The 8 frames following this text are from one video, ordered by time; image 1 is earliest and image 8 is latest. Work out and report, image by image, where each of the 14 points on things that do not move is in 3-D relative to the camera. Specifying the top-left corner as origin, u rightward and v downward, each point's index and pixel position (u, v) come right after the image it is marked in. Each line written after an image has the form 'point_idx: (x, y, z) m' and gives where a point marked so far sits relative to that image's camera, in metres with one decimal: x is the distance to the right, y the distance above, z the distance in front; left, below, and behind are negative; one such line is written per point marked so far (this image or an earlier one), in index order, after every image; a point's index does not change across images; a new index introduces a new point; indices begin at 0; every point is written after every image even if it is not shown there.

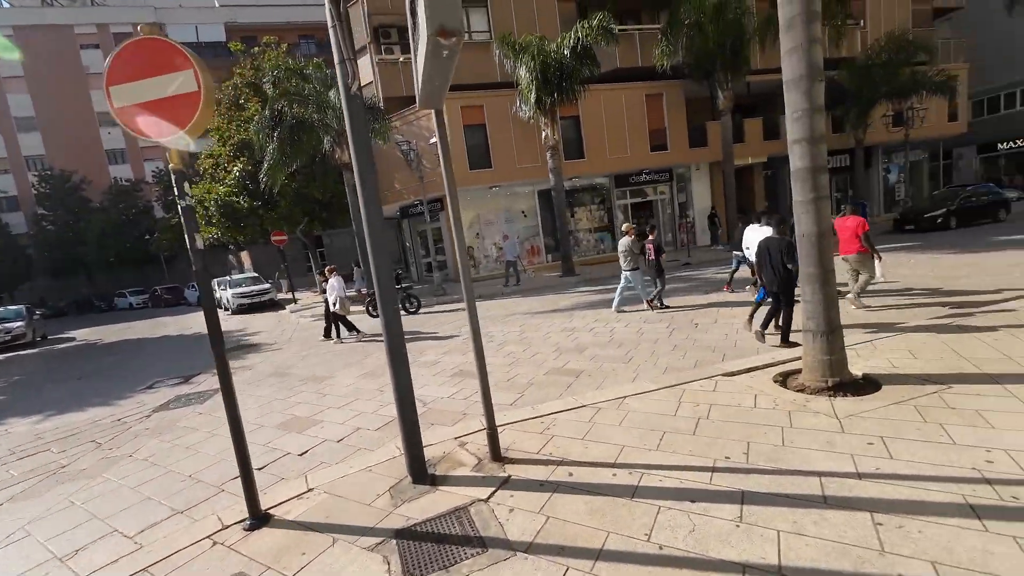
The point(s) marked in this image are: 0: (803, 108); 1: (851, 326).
0: (+2.7, +1.7, +4.0) m
1: (+5.3, -0.6, +6.6) m
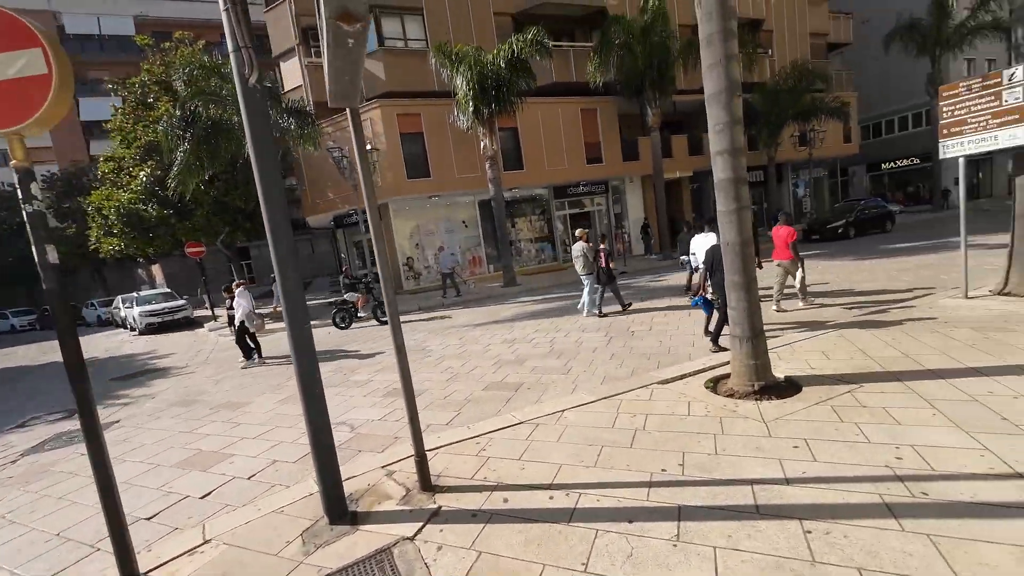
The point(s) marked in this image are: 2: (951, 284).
0: (+2.0, +1.6, +4.1) m
1: (+4.3, -0.7, +7.0) m
2: (+9.3, +0.1, +9.1) m
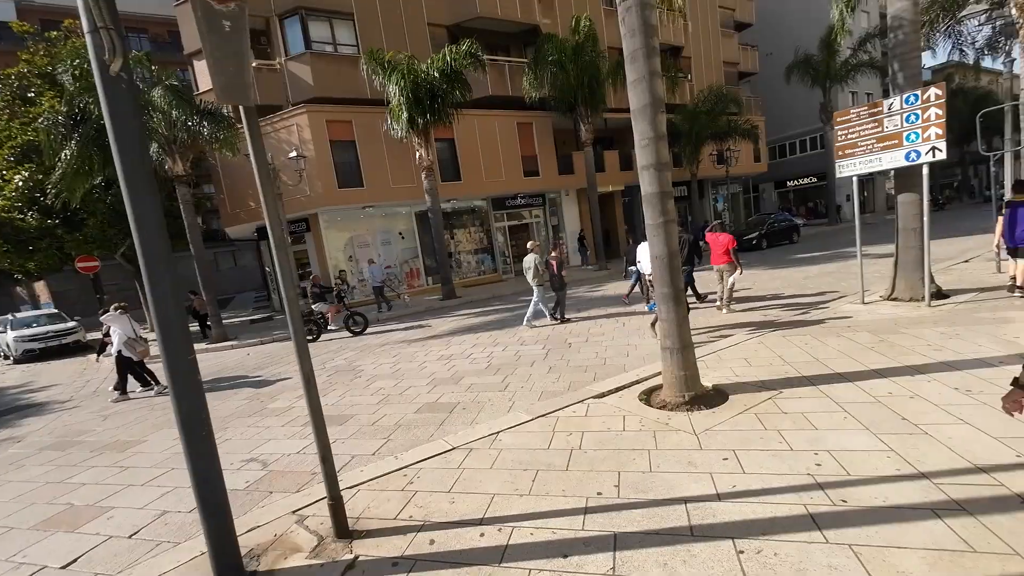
0: (+1.3, +1.5, +4.2) m
1: (+3.2, -0.8, +7.3) m
2: (+7.9, 0.0, +10.1) m
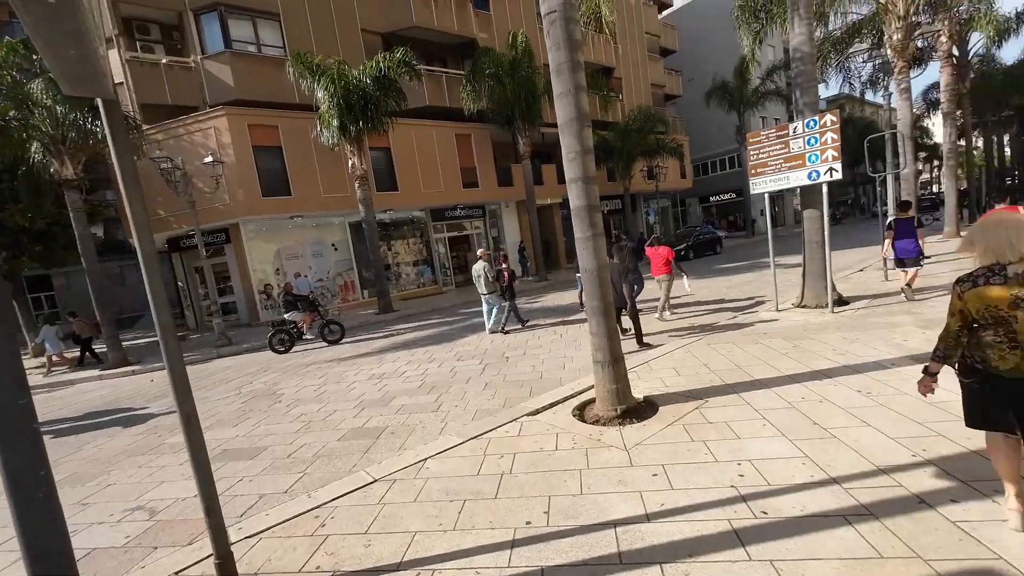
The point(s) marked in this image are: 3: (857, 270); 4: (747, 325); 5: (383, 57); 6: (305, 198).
0: (+0.6, +1.3, +4.2) m
1: (+2.1, -1.0, +7.5) m
2: (+6.4, -0.2, +10.8) m
3: (+10.0, +0.5, +12.4) m
4: (+4.2, -0.7, +7.6) m
5: (-4.5, +8.1, +15.0) m
6: (-8.5, +3.7, +17.5) m
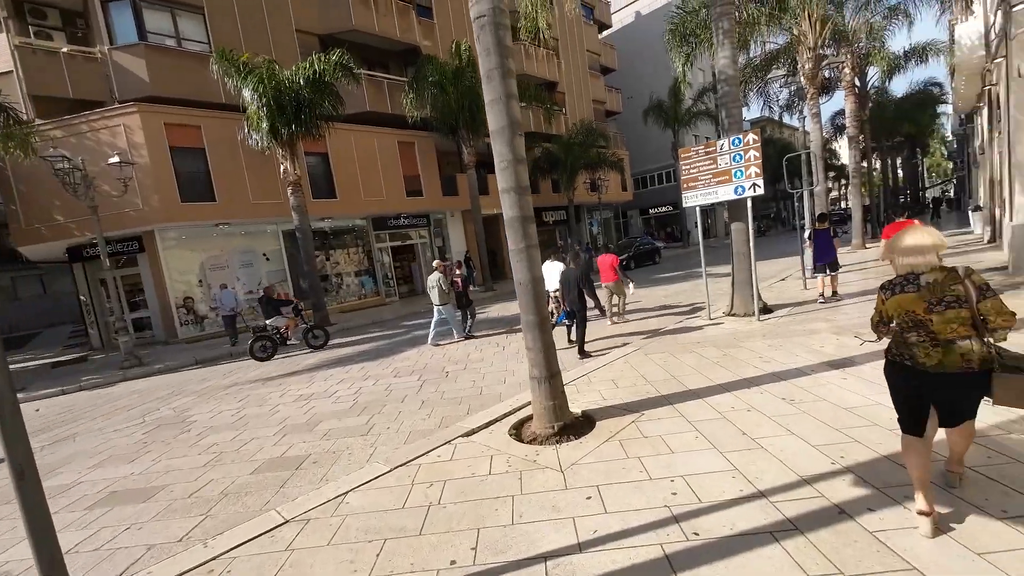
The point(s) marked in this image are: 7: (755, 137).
0: (0.0, +1.2, +4.0) m
1: (+1.1, -1.2, +7.4) m
2: (+4.9, -0.5, +11.3) m
3: (+8.3, +0.3, +13.3) m
4: (+3.1, -0.8, +7.8) m
5: (-6.5, +7.7, +14.3) m
6: (-10.6, +3.2, +16.3) m
7: (+4.3, +2.7, +7.5) m
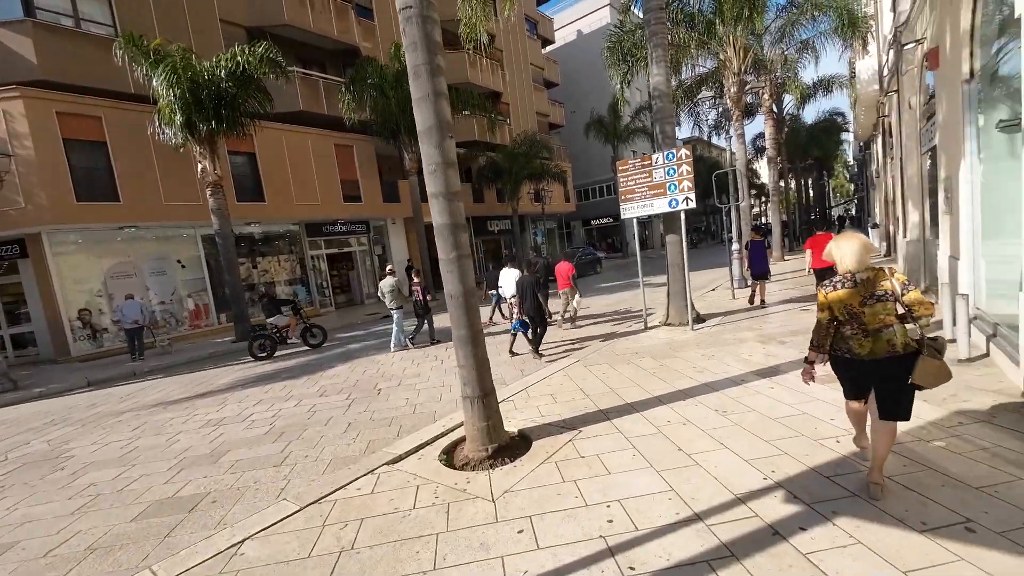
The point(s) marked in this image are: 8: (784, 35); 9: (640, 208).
0: (-0.6, +1.1, +3.7) m
1: (0.0, -1.4, +7.2) m
2: (+3.4, -0.7, +11.5) m
3: (+6.5, -0.1, +13.9) m
4: (+2.0, -1.0, +7.9) m
5: (-8.4, +7.4, +13.3) m
6: (-12.7, +2.8, +14.6) m
7: (+3.2, +2.5, +7.8) m
8: (+10.3, +9.5, +16.2) m
9: (+2.5, +1.6, +8.5) m
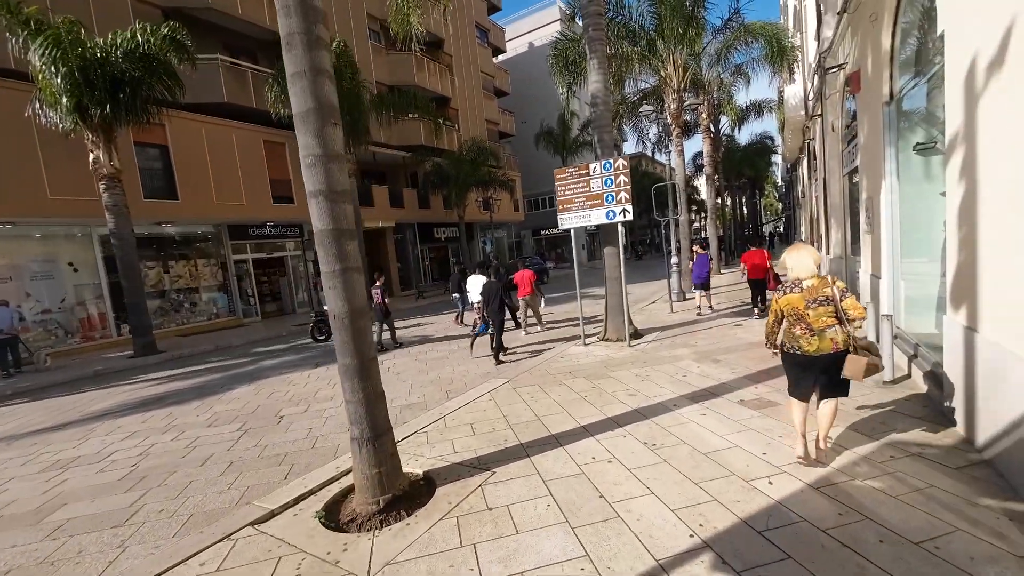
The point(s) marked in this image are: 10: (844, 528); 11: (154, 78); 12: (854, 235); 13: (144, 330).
0: (-1.4, +1.0, +3.1) m
1: (-1.1, -1.6, +6.5) m
2: (+1.7, -1.1, +11.2) m
3: (+4.5, -0.5, +14.0) m
4: (+0.8, -1.3, +7.4) m
5: (-10.1, +7.1, +11.8) m
6: (-14.6, +2.6, +12.5) m
7: (+2.0, +2.2, +7.5) m
8: (+8.2, +9.0, +16.8) m
9: (+1.3, +1.3, +8.1) m
10: (+2.0, -1.5, +2.6) m
11: (-9.9, +5.8, +11.9) m
12: (+7.2, +1.1, +9.0) m
13: (-11.1, -1.3, +12.8) m
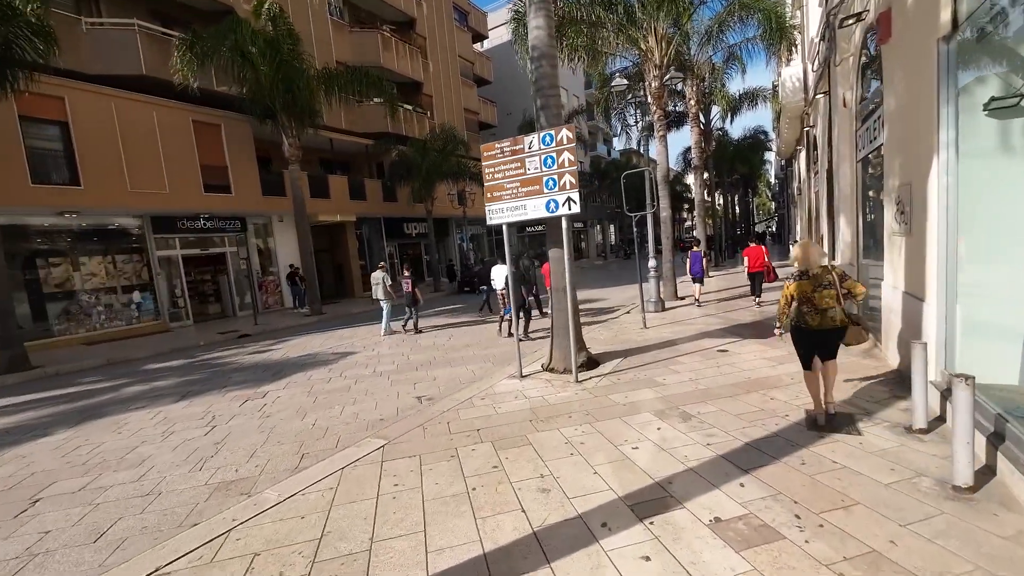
0: (-2.6, +0.7, +1.0) m
1: (-2.4, -1.8, +4.5) m
2: (+0.4, -1.3, +9.2) m
3: (+3.2, -0.7, +12.0) m
4: (-0.5, -1.5, +5.4) m
5: (-11.3, +7.1, +9.6) m
6: (-15.9, +2.6, +10.3) m
7: (+0.7, +2.0, +5.5) m
8: (+6.8, +8.8, +14.8) m
9: (0.0, +1.1, +6.1) m
10: (+0.8, -1.7, +0.6) m
11: (-11.1, +5.7, +9.7) m
12: (+5.9, +0.8, +7.1) m
13: (-12.4, -1.3, +10.6) m
